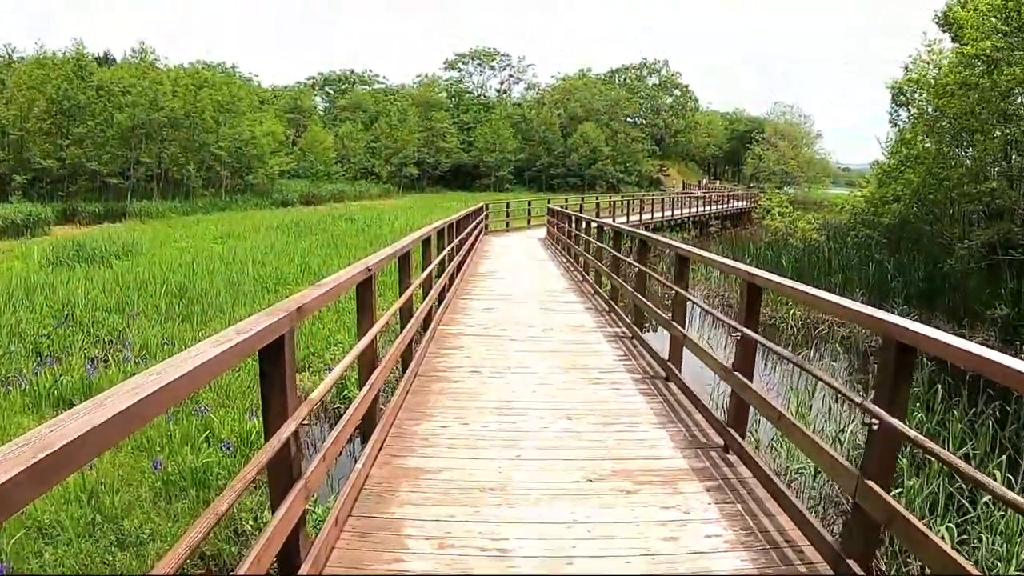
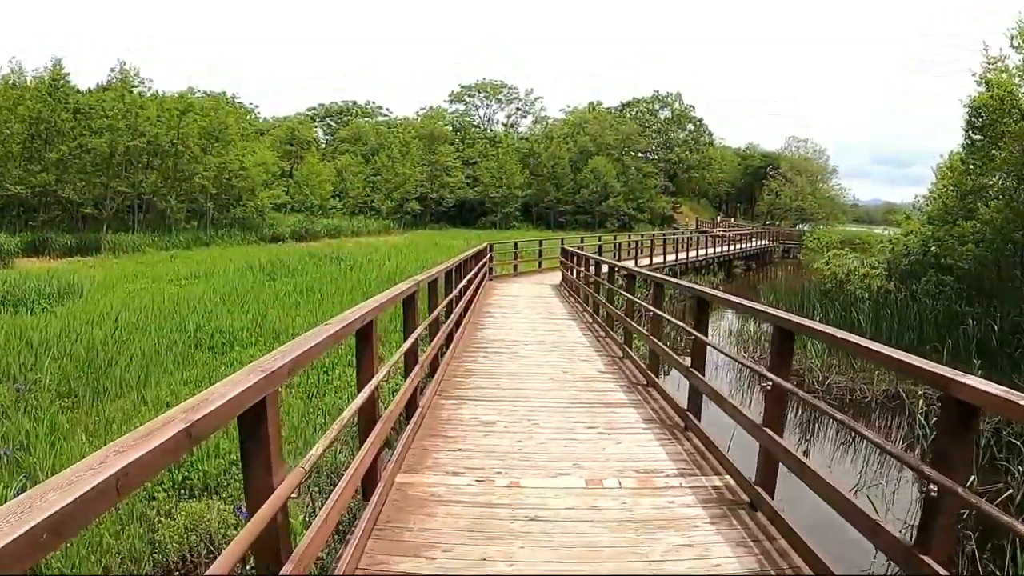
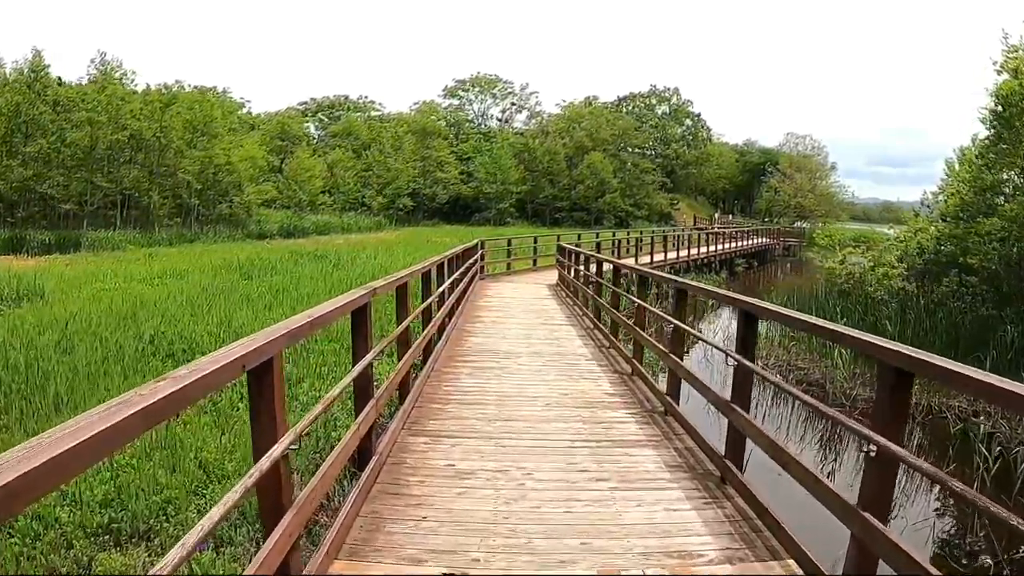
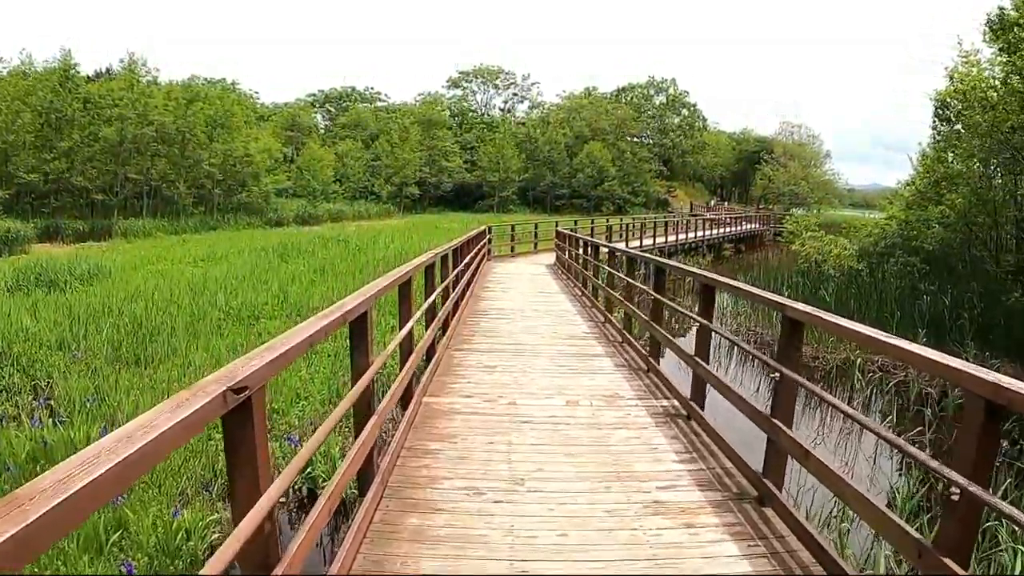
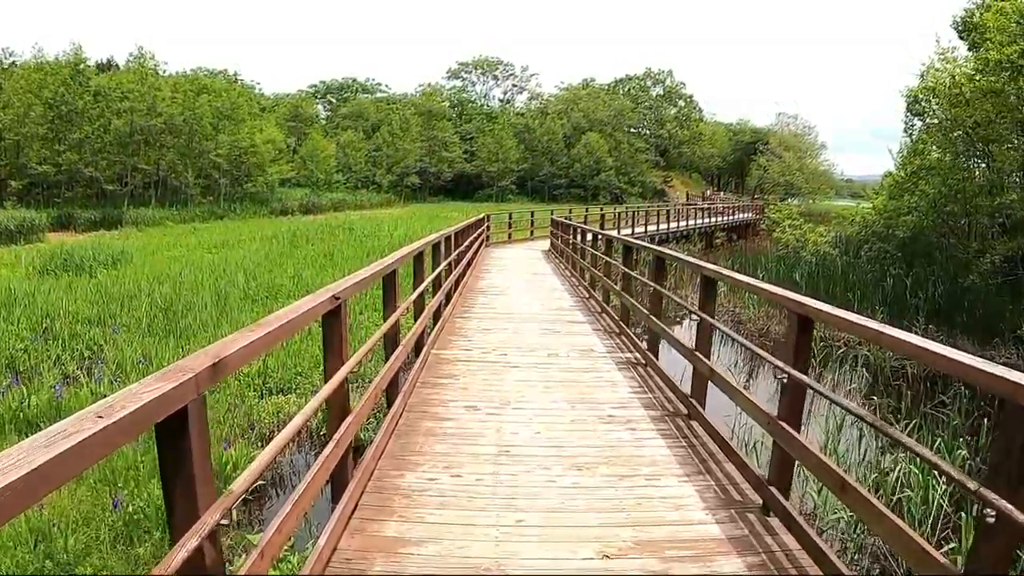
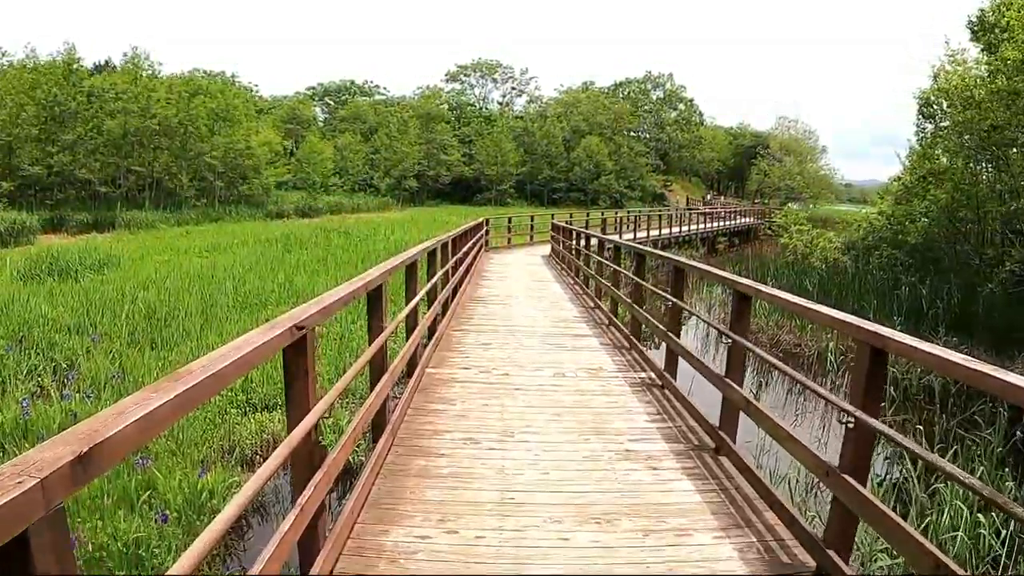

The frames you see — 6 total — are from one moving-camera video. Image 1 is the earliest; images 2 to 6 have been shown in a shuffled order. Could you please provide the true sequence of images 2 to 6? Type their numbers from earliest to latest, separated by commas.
5, 6, 4, 2, 3
